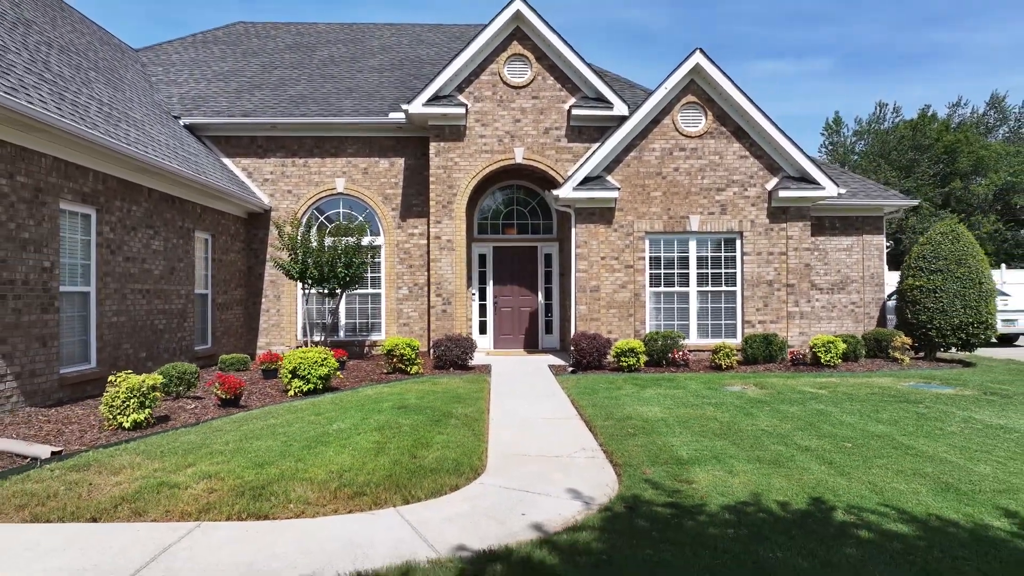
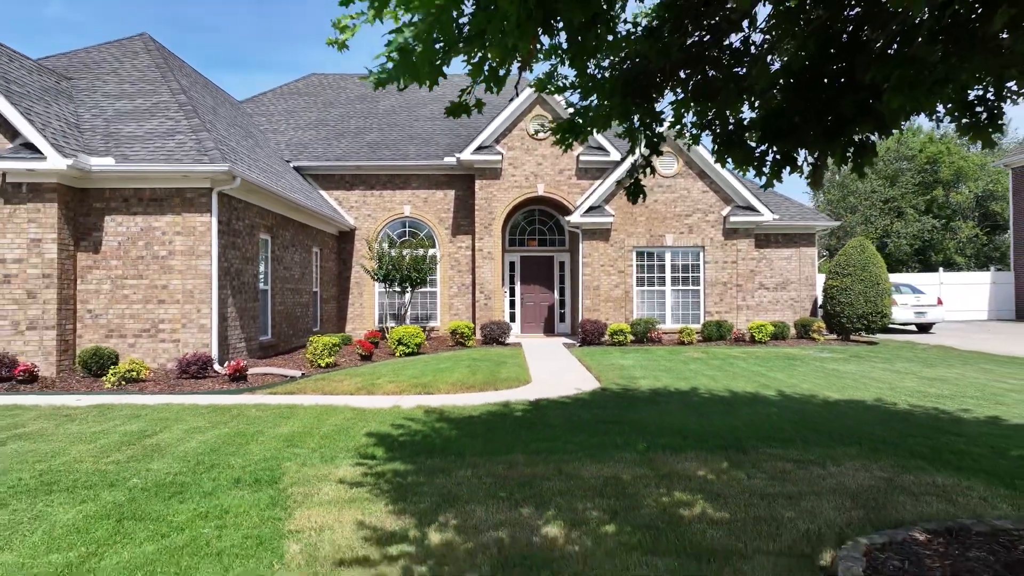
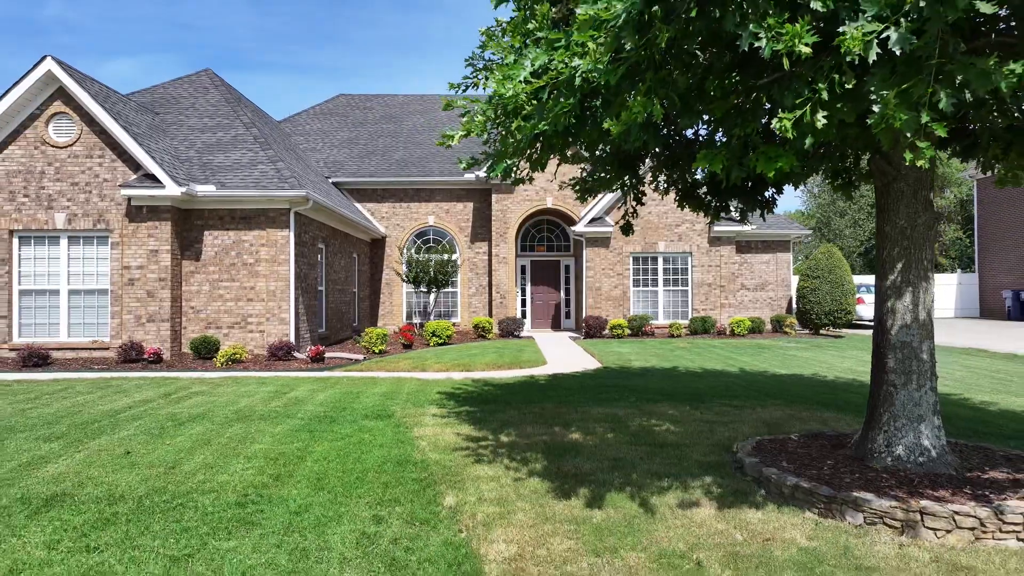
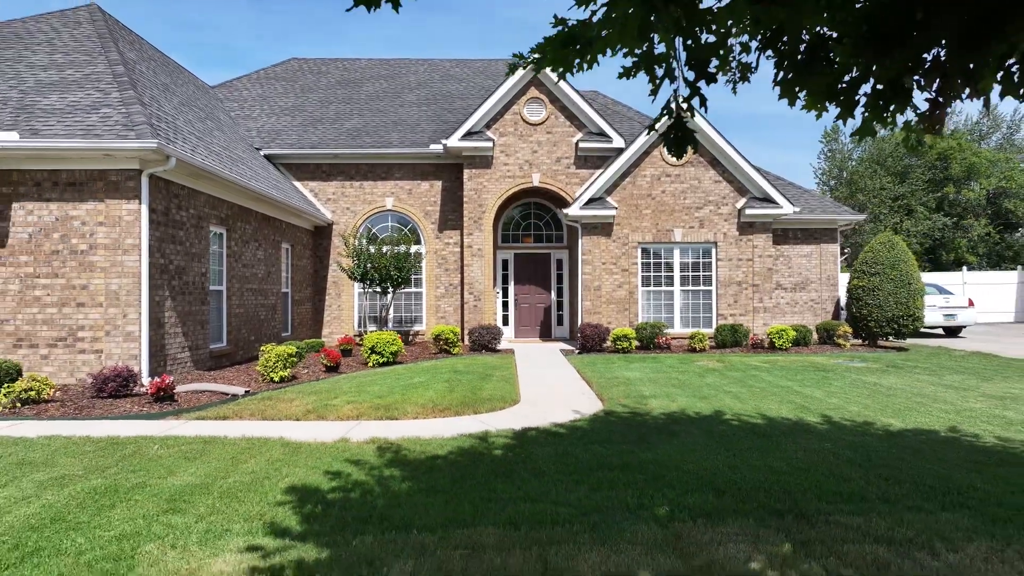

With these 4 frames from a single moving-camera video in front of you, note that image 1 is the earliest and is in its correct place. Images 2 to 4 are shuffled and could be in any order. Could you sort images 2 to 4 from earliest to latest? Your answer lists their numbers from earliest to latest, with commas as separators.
4, 2, 3
